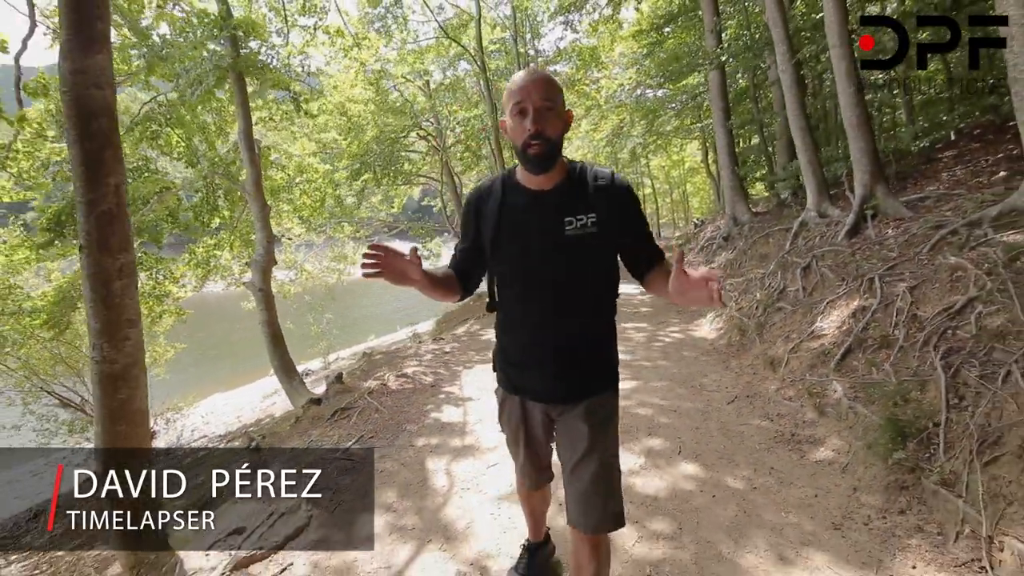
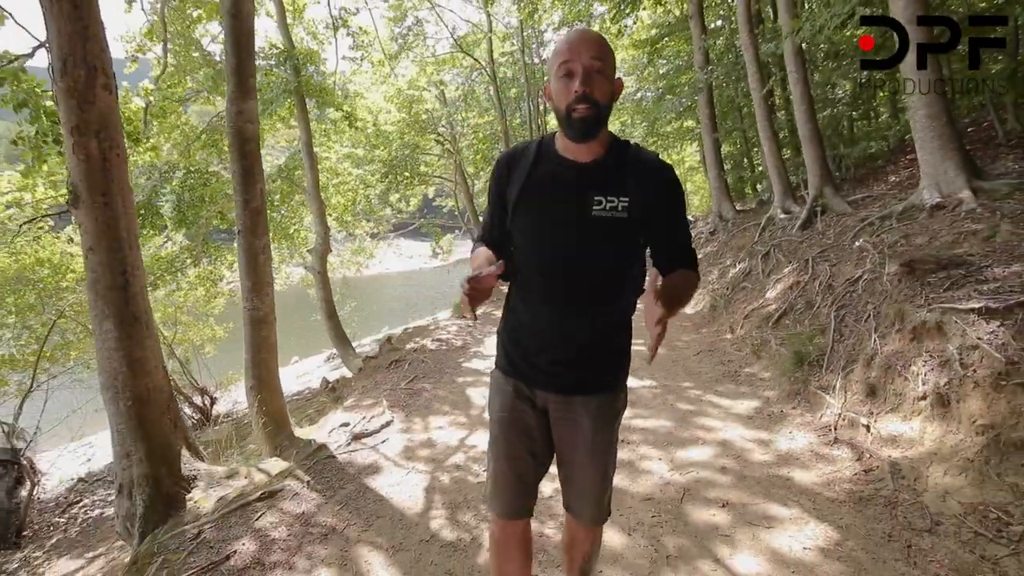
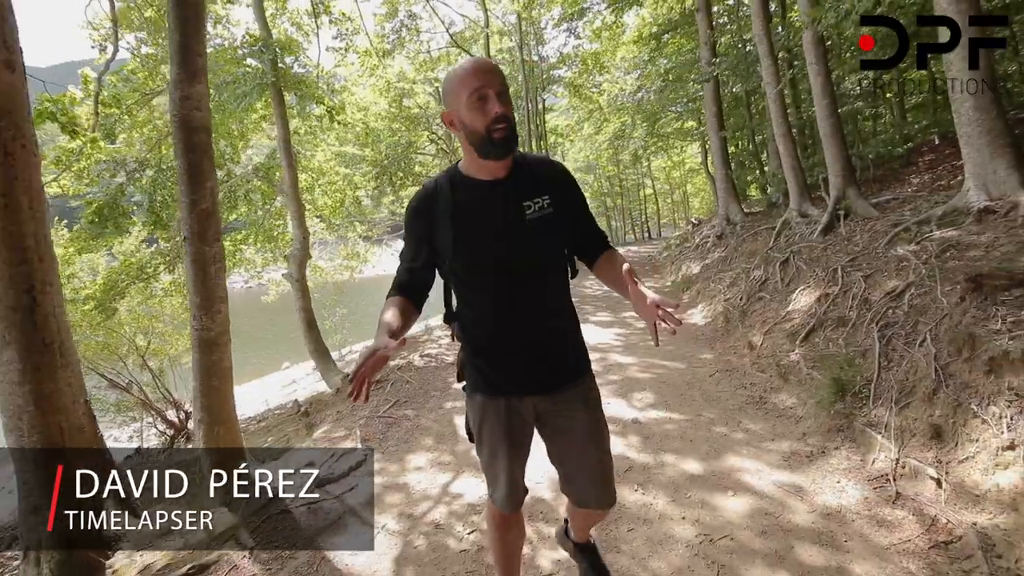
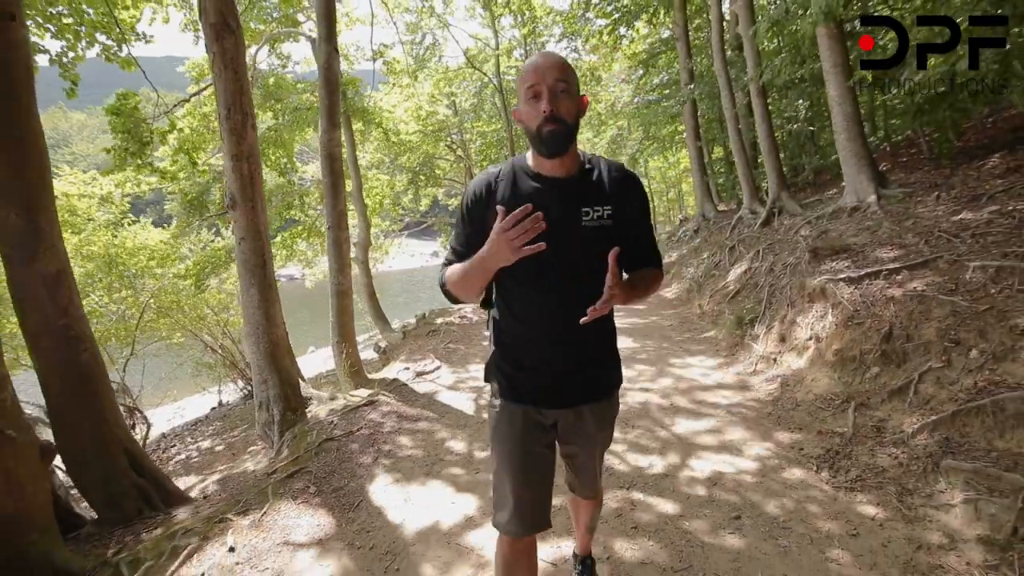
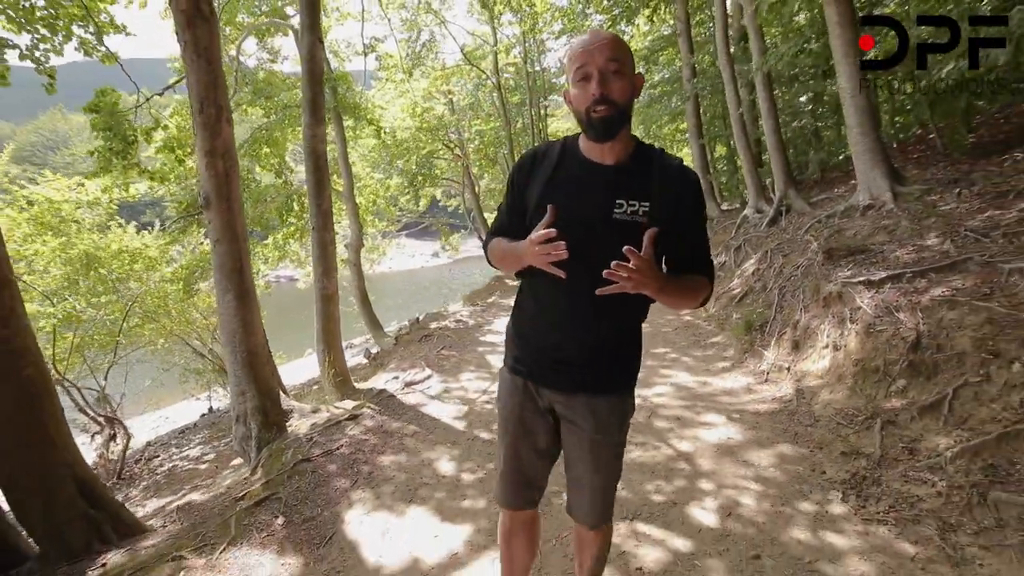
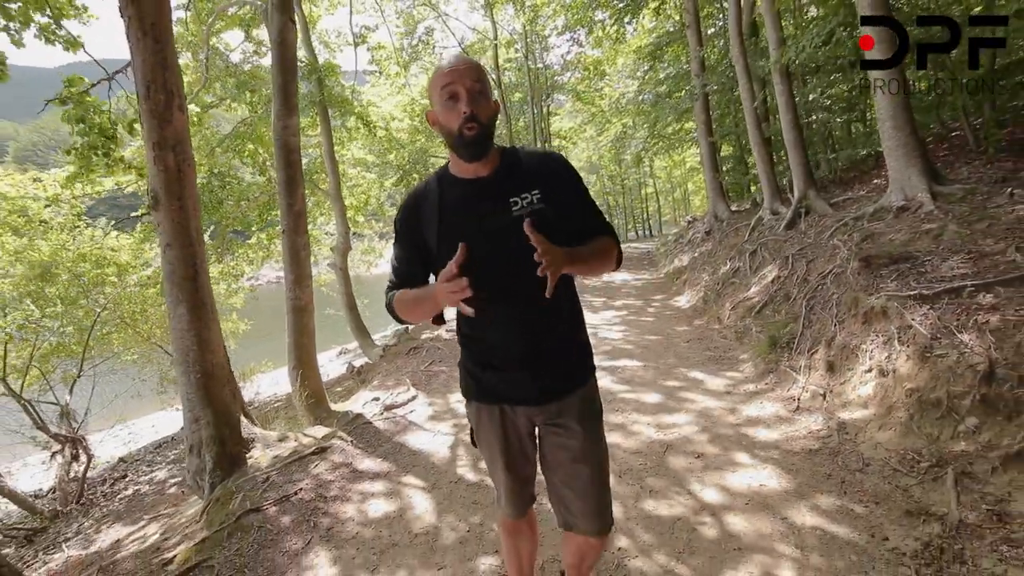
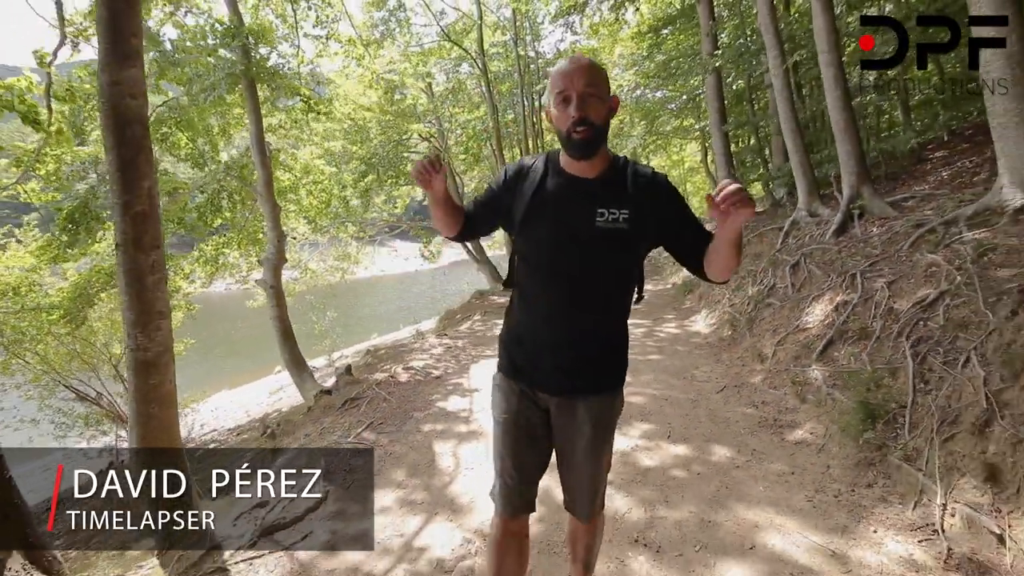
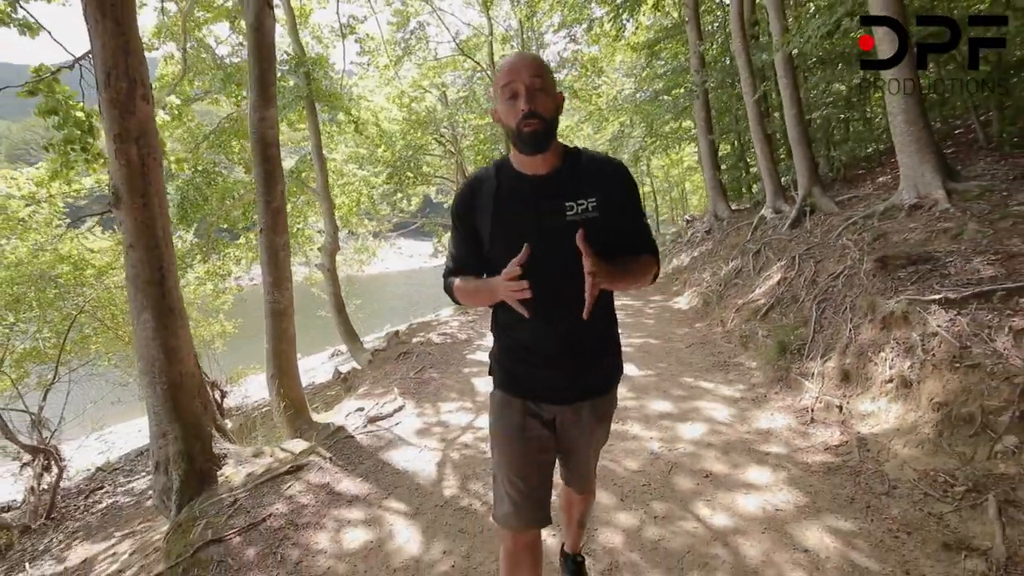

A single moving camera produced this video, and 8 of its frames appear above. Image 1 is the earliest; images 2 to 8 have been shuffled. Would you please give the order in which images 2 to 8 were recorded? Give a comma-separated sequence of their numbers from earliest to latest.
7, 3, 2, 8, 6, 5, 4
